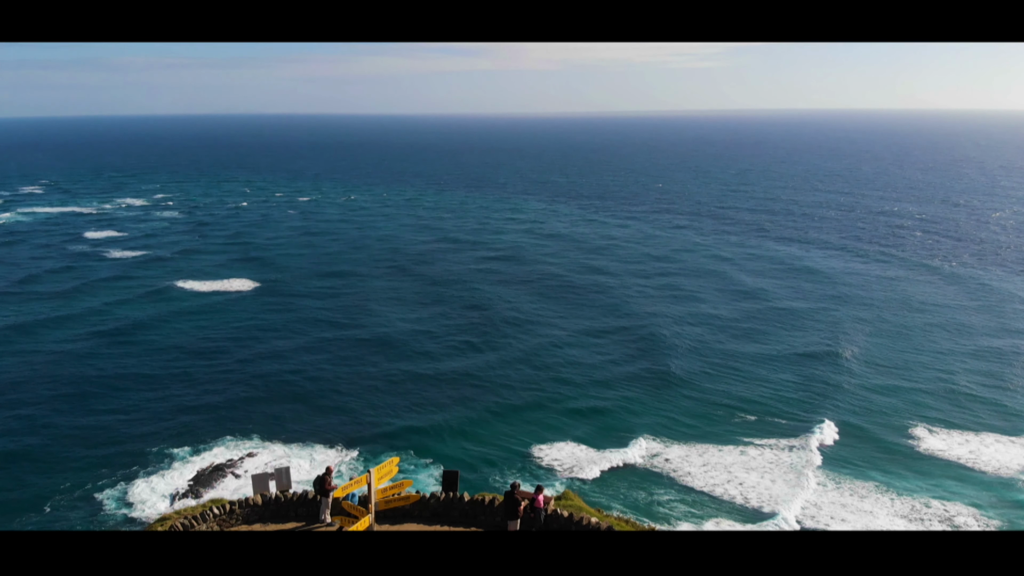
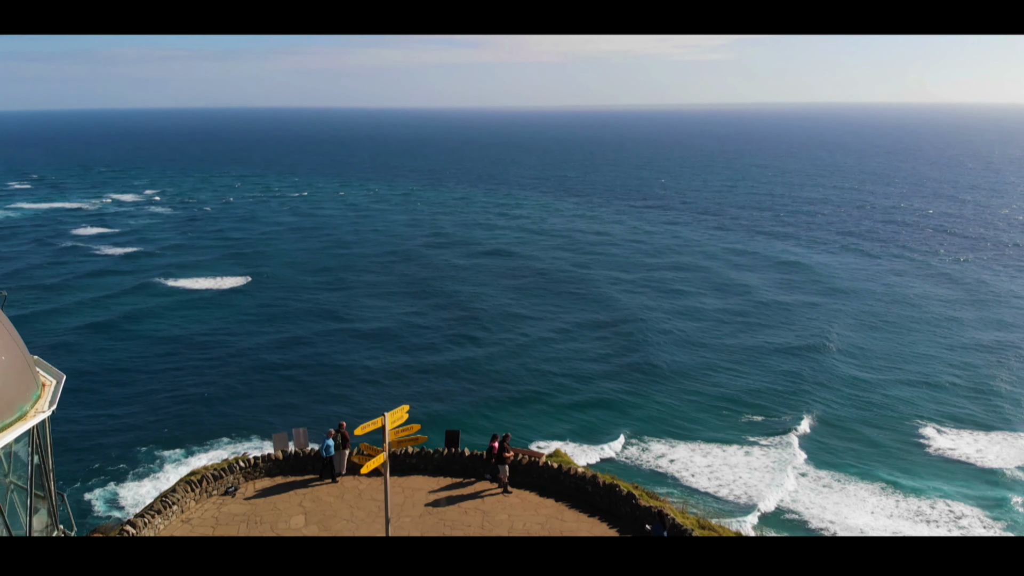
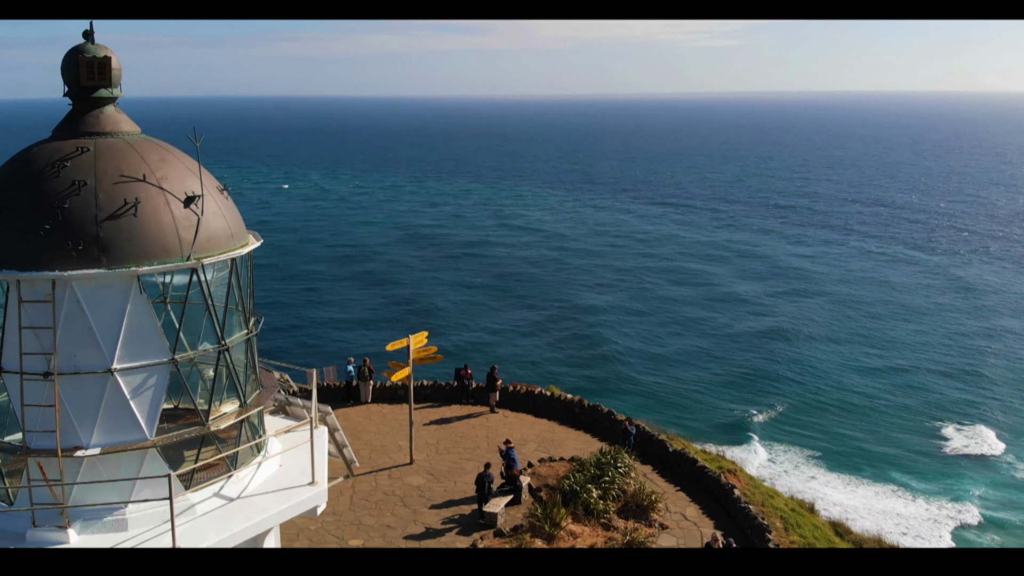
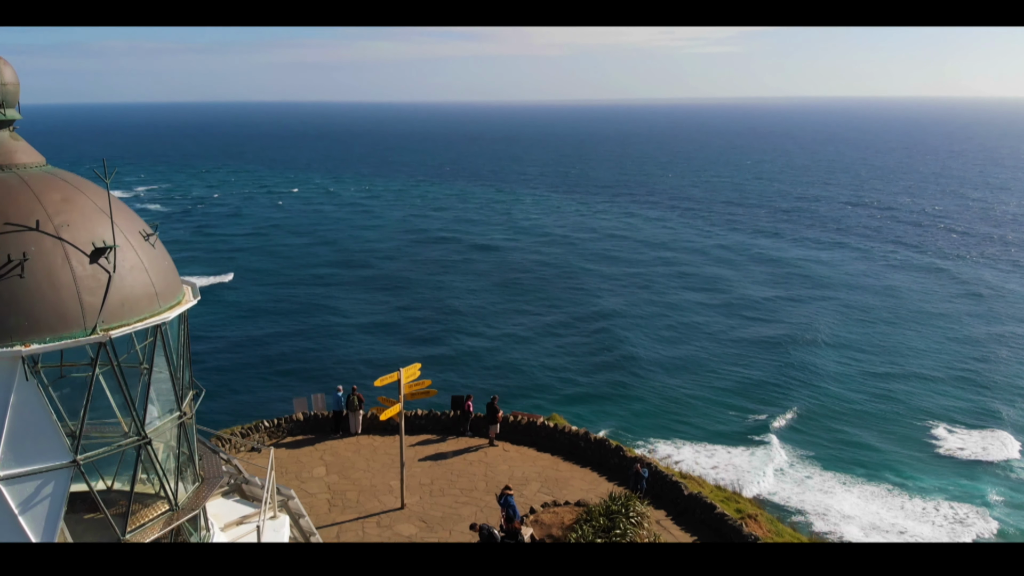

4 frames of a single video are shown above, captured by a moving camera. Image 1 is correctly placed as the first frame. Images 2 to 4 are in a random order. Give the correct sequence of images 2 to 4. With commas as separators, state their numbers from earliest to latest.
2, 4, 3
